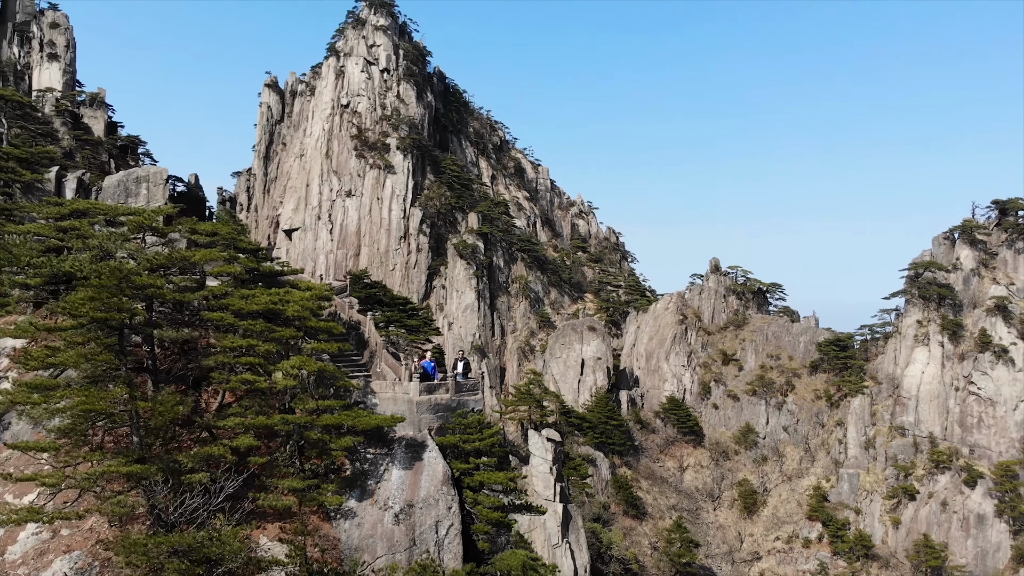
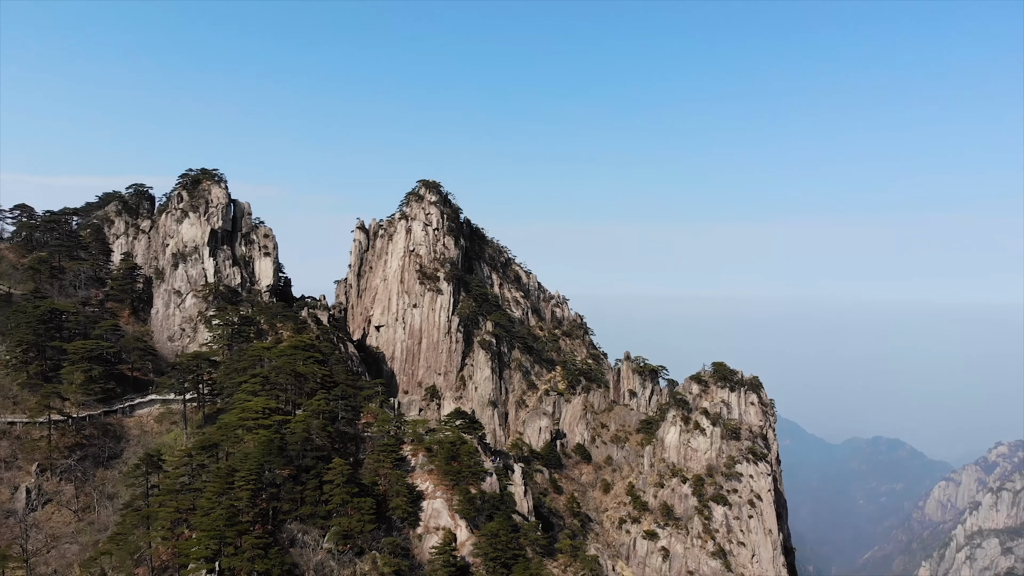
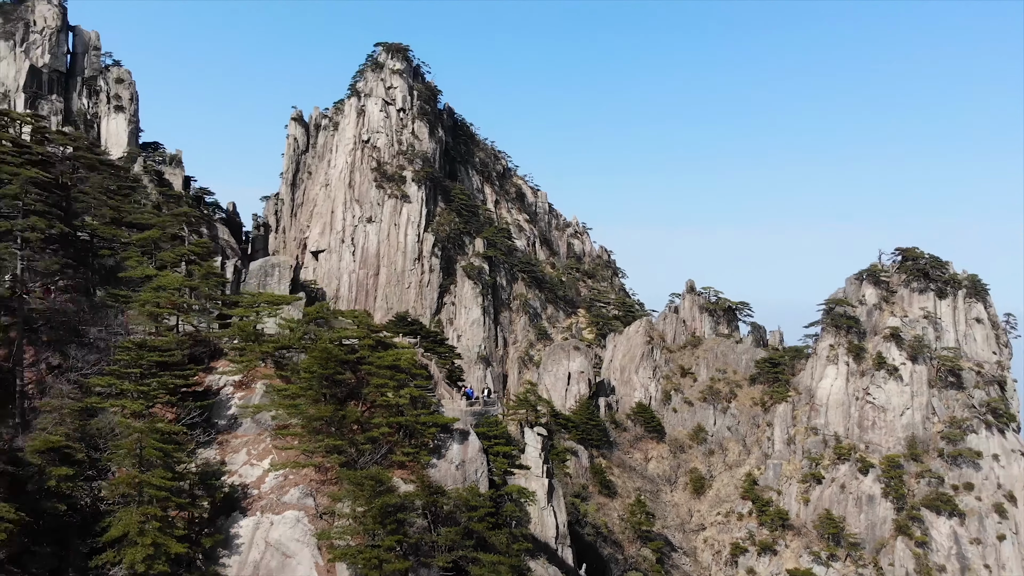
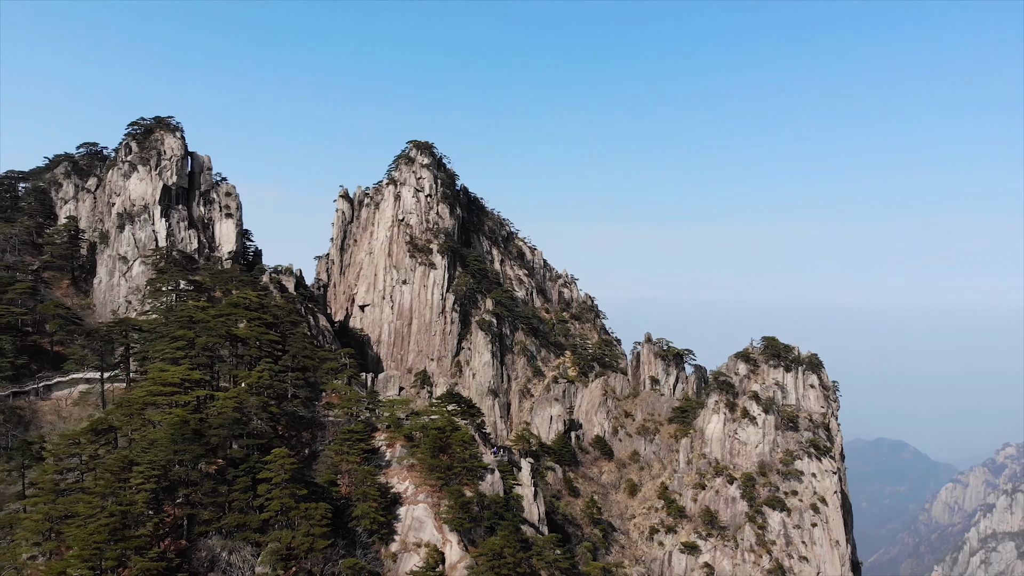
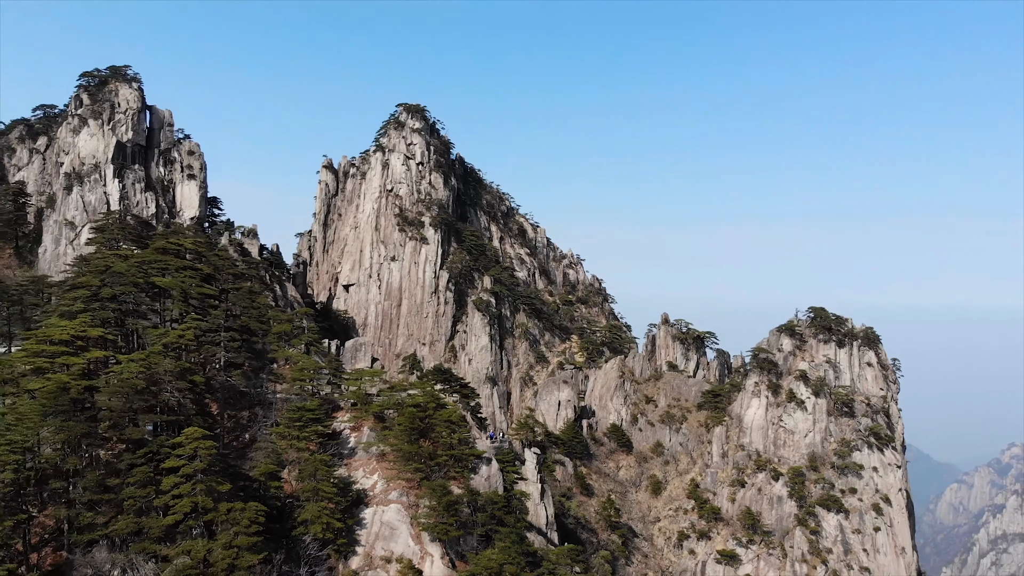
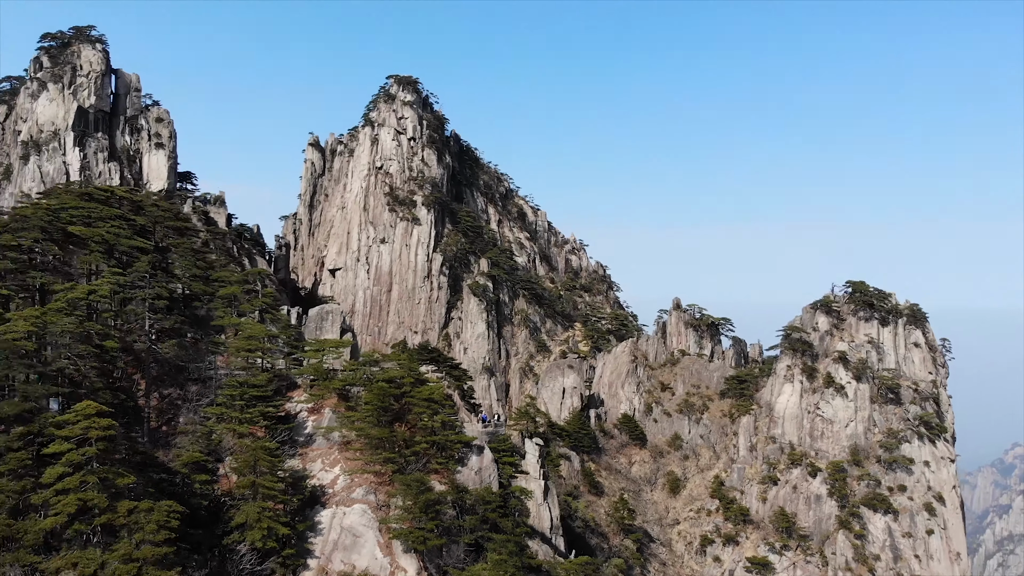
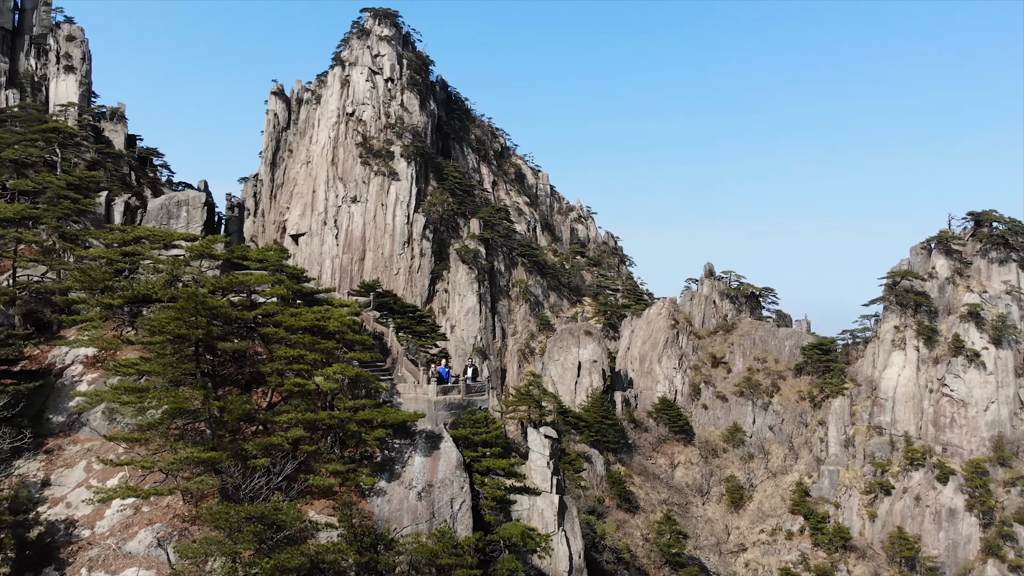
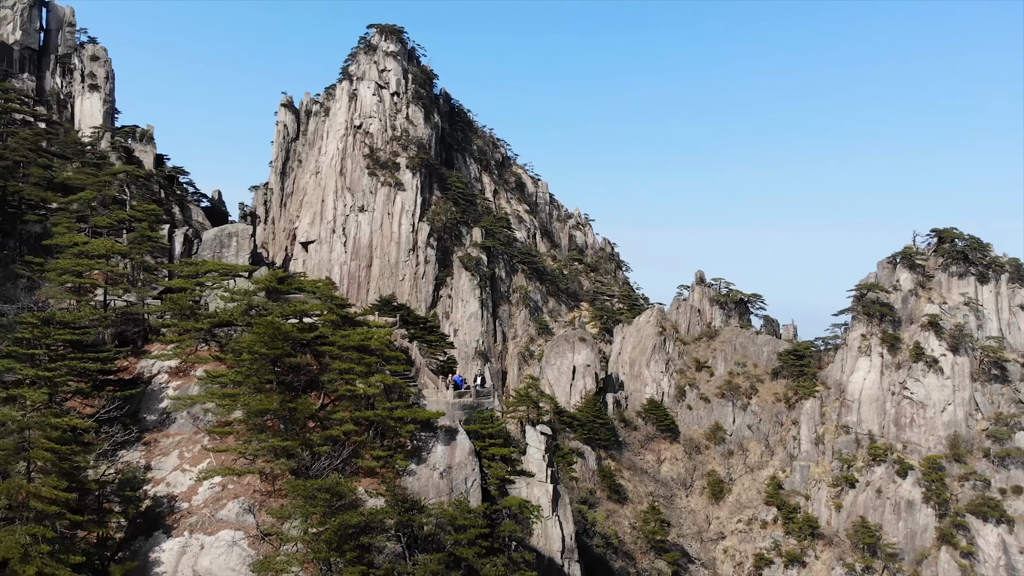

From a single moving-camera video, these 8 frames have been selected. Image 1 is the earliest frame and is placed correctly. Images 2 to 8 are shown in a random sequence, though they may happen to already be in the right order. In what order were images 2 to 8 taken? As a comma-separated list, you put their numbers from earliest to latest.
7, 8, 3, 6, 5, 4, 2
